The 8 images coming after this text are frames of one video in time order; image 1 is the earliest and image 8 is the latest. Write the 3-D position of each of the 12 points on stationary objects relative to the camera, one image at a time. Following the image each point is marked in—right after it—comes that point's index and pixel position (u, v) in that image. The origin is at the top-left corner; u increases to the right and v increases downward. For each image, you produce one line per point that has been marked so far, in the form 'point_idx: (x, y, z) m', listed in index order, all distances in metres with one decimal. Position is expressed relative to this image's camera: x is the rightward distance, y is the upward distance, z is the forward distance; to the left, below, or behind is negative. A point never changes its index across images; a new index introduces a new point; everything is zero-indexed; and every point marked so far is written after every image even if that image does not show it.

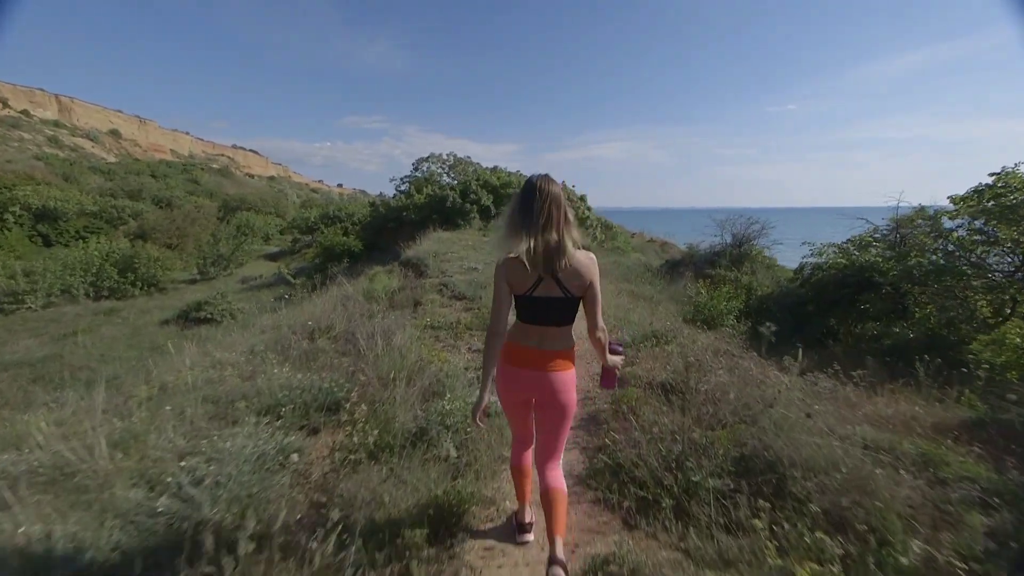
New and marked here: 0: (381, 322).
0: (-2.0, -0.5, +6.7) m
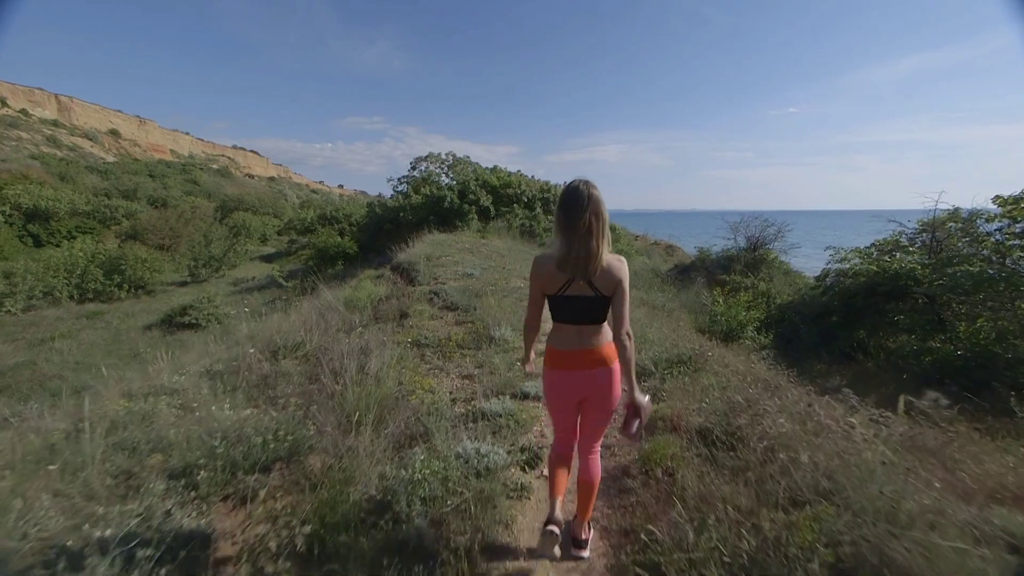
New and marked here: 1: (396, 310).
0: (-2.1, -0.7, +5.8) m
1: (-2.0, -0.4, +7.2) m
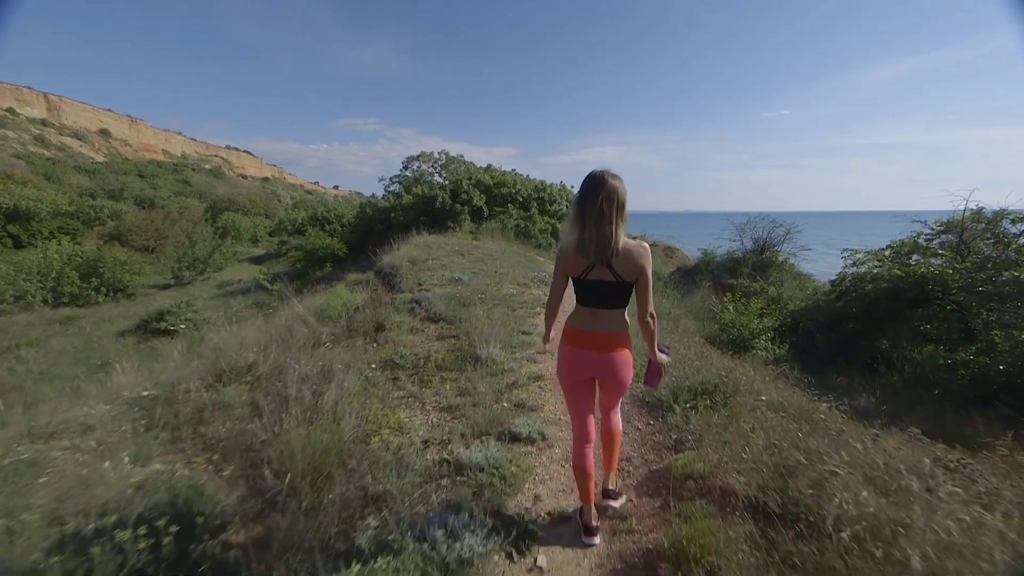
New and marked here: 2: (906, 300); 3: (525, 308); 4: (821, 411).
0: (-2.2, -0.8, +4.9) m
1: (-2.1, -0.5, +6.3) m
2: (+8.3, -0.2, +9.1) m
3: (+0.2, -0.4, +7.3) m
4: (+2.7, -1.1, +3.8) m
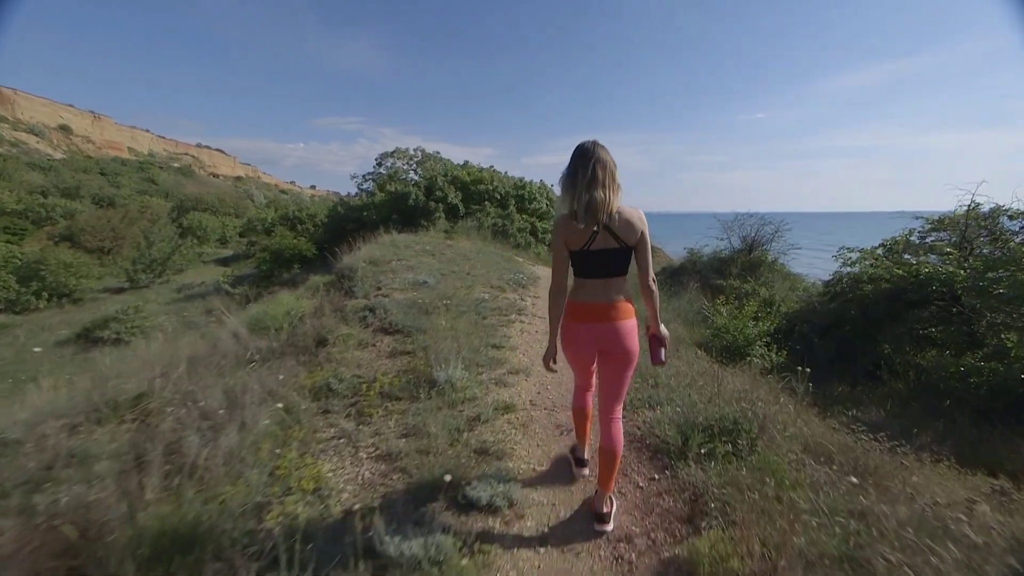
0: (-2.5, -0.9, +3.9) m
1: (-2.5, -0.6, +5.3) m
2: (+7.8, -0.3, +8.5) m
3: (-0.2, -0.4, +6.3) m
4: (+2.4, -1.1, +2.9) m
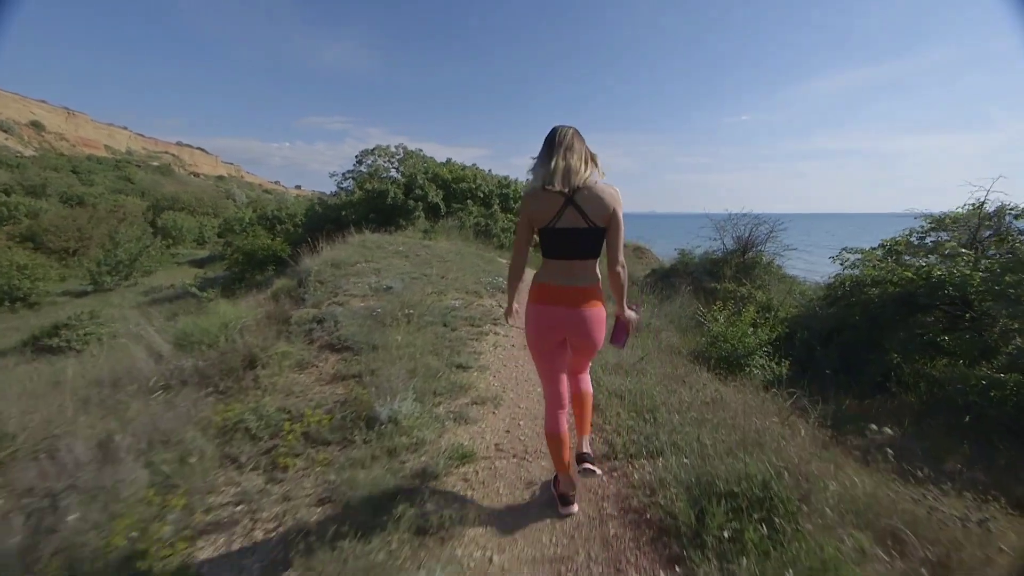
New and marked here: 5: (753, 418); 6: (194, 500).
0: (-2.8, -1.0, +3.0) m
1: (-2.8, -0.7, +4.4) m
2: (+7.3, -0.3, +7.9) m
3: (-0.6, -0.5, +5.5) m
4: (+2.2, -1.2, +2.2) m
5: (+2.0, -1.1, +3.6) m
6: (-1.9, -1.2, +2.6) m
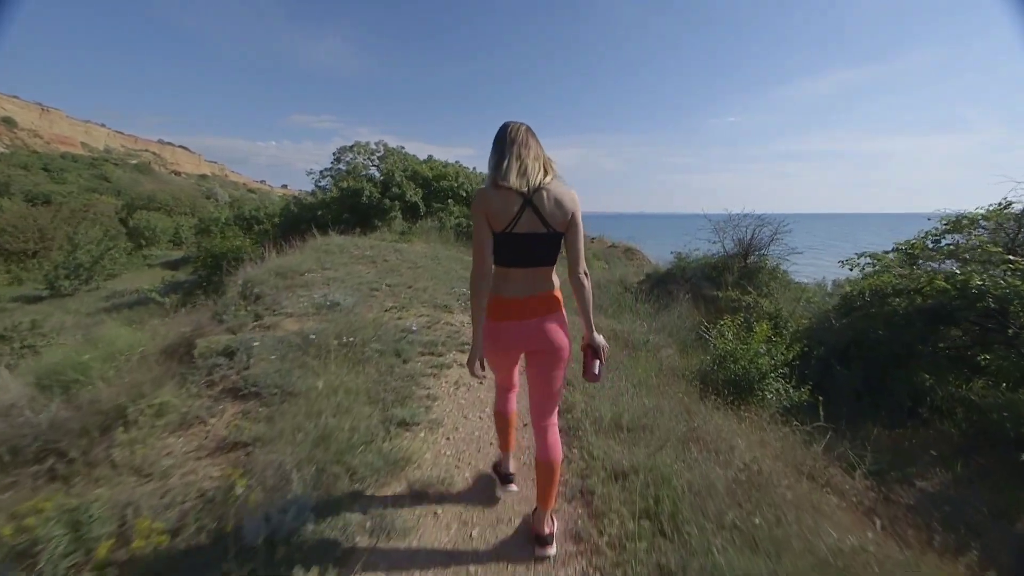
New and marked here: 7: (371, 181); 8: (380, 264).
0: (-3.0, -1.2, +1.8) m
1: (-3.1, -0.9, +3.2) m
2: (+7.0, -0.5, +7.0) m
3: (-0.9, -0.7, +4.4) m
4: (+2.0, -1.4, +1.1) m
5: (+1.7, -1.3, +2.5) m
6: (-2.1, -1.4, +1.4) m
7: (-5.9, +4.5, +18.0) m
8: (-2.7, +0.5, +8.8) m
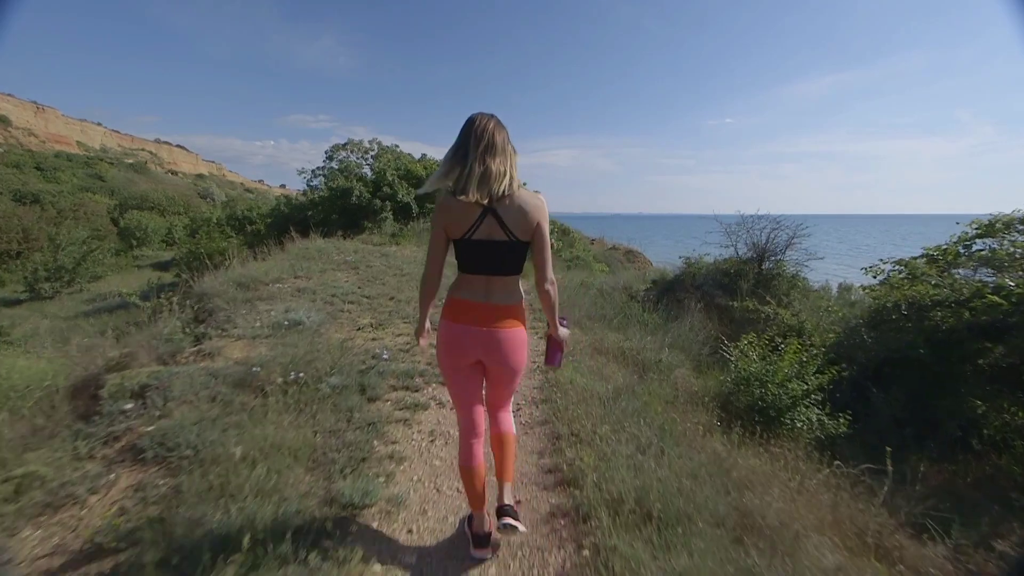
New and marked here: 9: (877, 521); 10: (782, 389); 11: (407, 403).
0: (-3.1, -1.3, +1.0) m
1: (-3.1, -1.1, +2.4) m
2: (+6.9, -0.7, +6.2) m
3: (-1.0, -0.9, +3.5) m
4: (+1.9, -1.6, +0.3) m
5: (+1.7, -1.5, +1.7) m
6: (-2.2, -1.6, +0.6) m
7: (-6.1, +4.4, +17.2) m
8: (-2.8, +0.3, +8.0) m
9: (+2.8, -1.8, +3.3) m
10: (+3.5, -1.3, +5.7) m
11: (-0.8, -0.9, +3.5) m
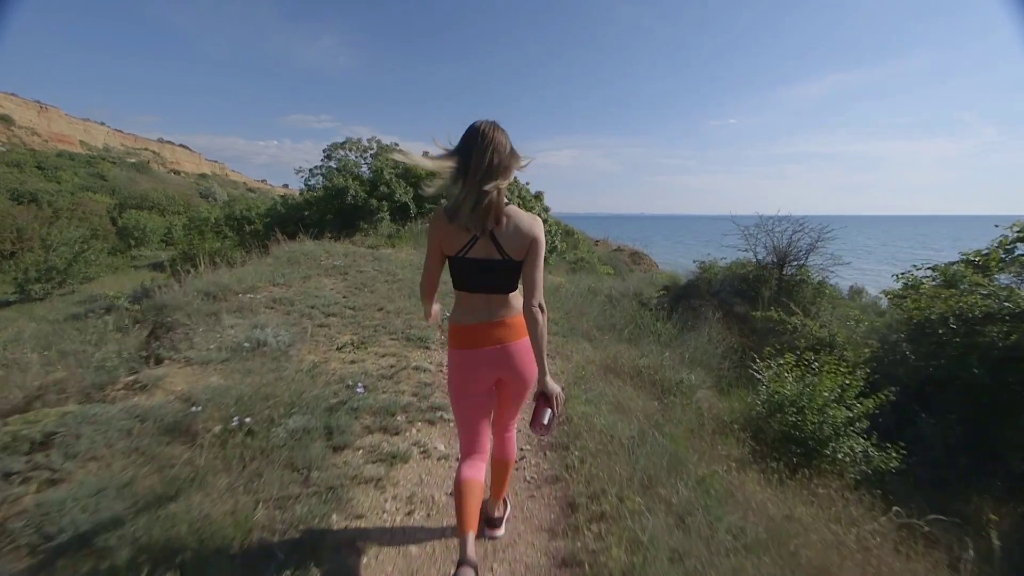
0: (-3.1, -1.5, +0.3) m
1: (-3.1, -1.2, +1.7) m
2: (+6.9, -0.8, +5.5) m
3: (-1.0, -1.0, +2.9) m
4: (+1.9, -1.7, -0.4) m
5: (+1.7, -1.6, +1.0) m
6: (-2.2, -1.7, -0.1) m
7: (-6.0, +4.2, +16.5) m
8: (-2.7, +0.2, +7.3) m
9: (+2.8, -1.9, +2.6) m
10: (+3.6, -1.5, +5.0) m
11: (-0.8, -1.1, +2.8) m
